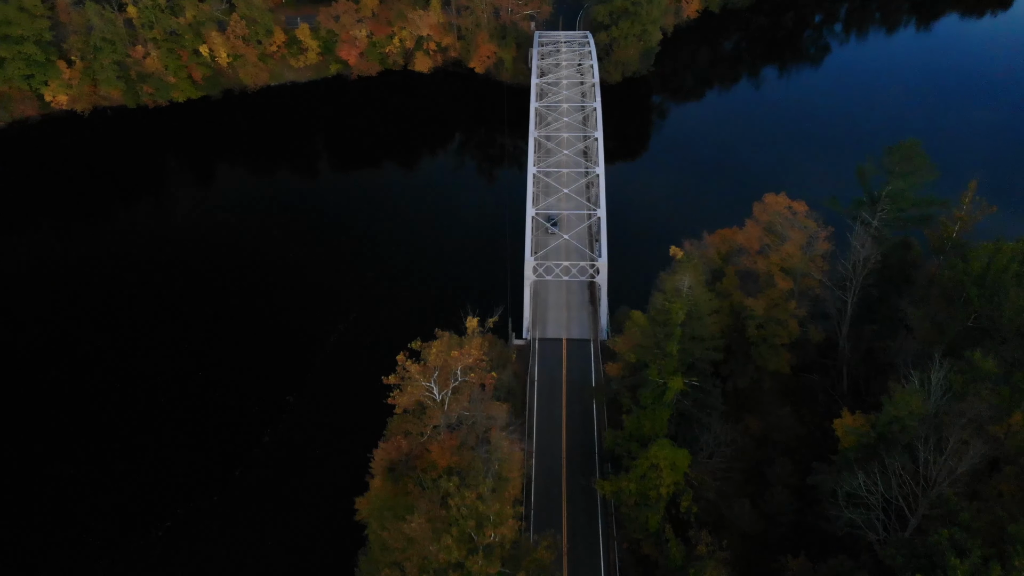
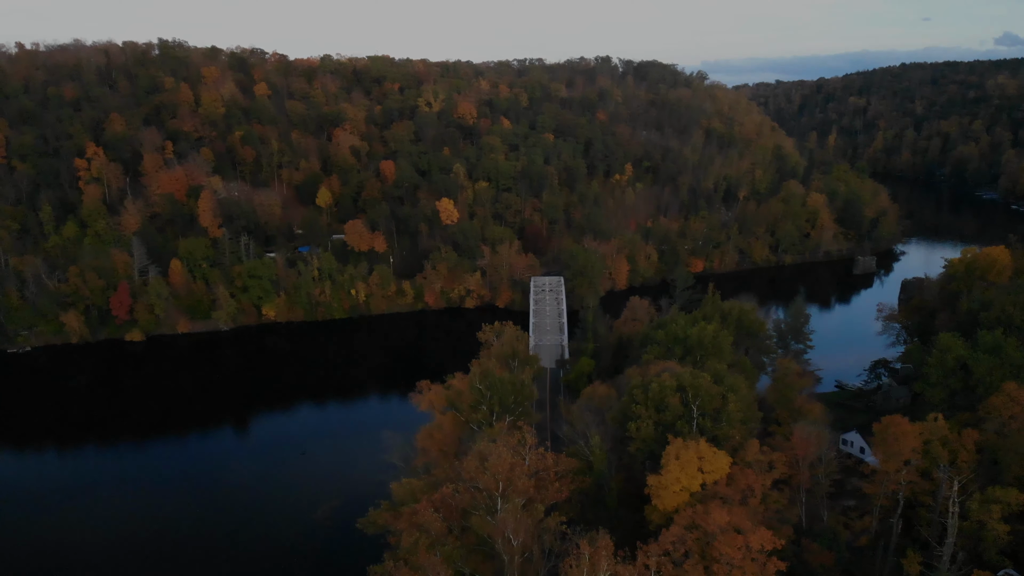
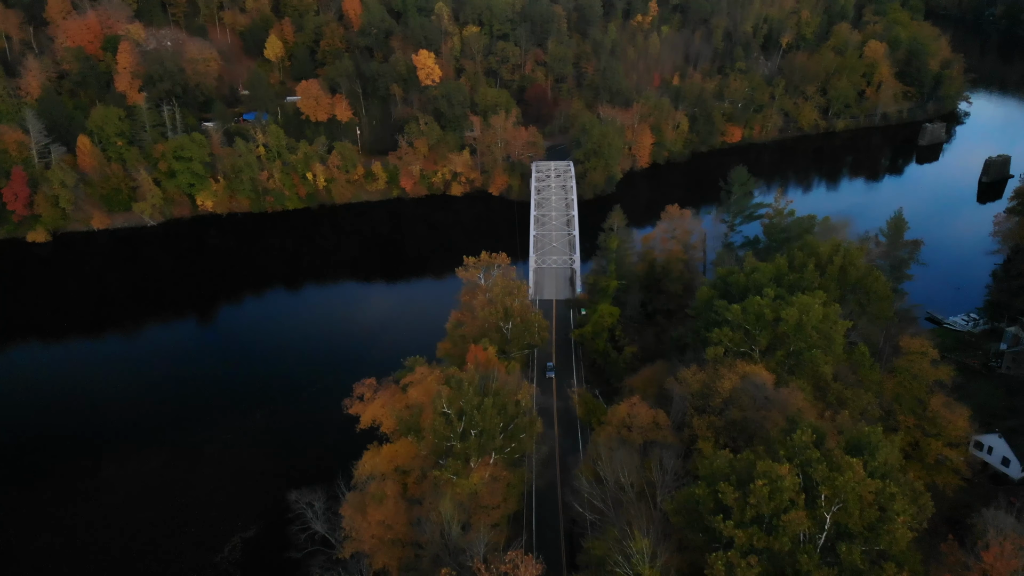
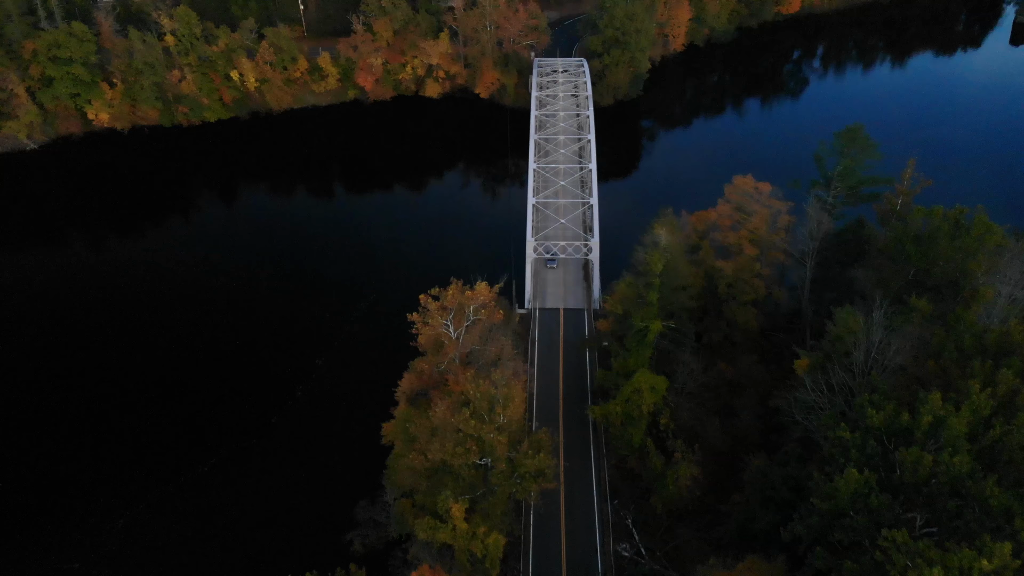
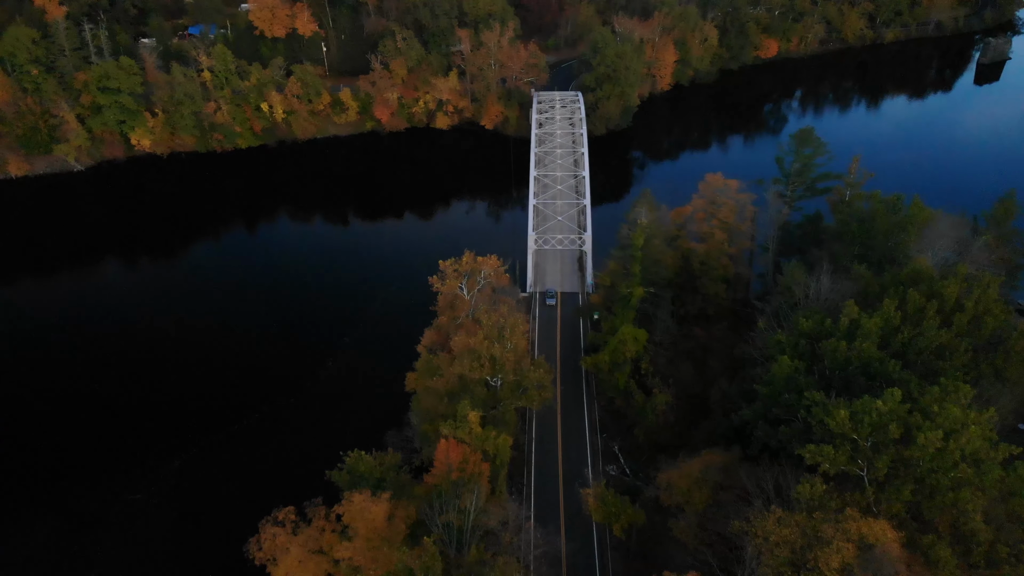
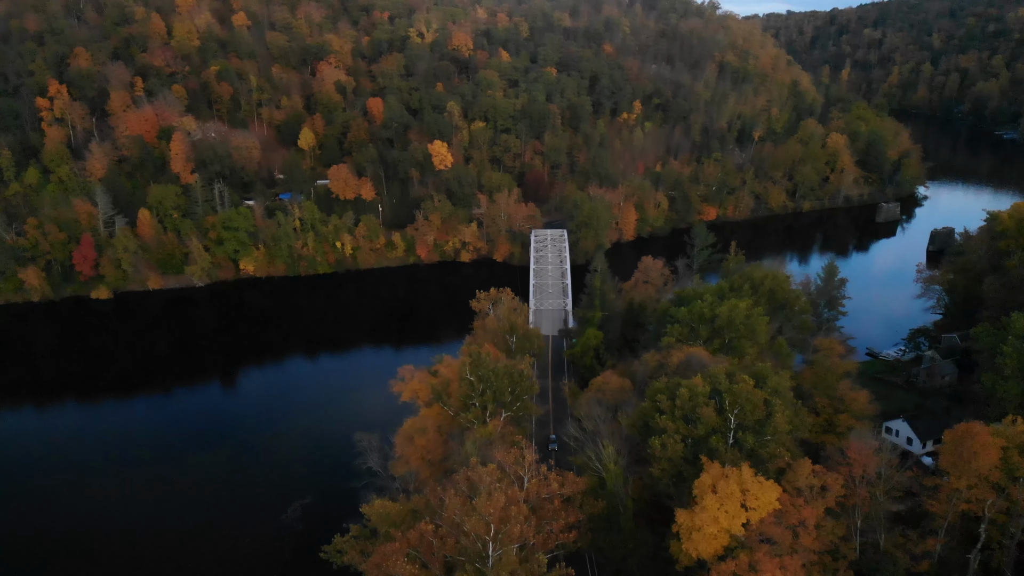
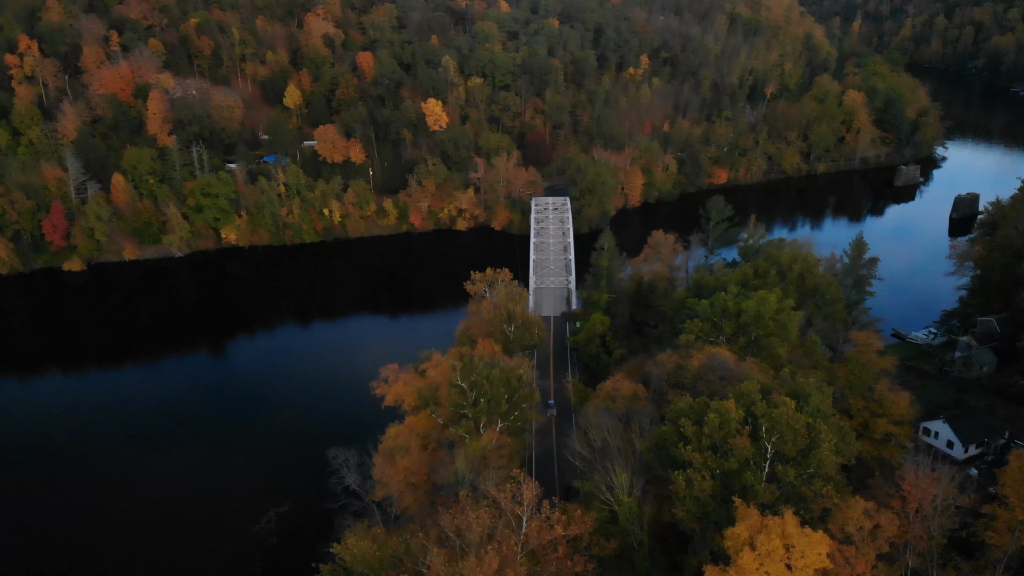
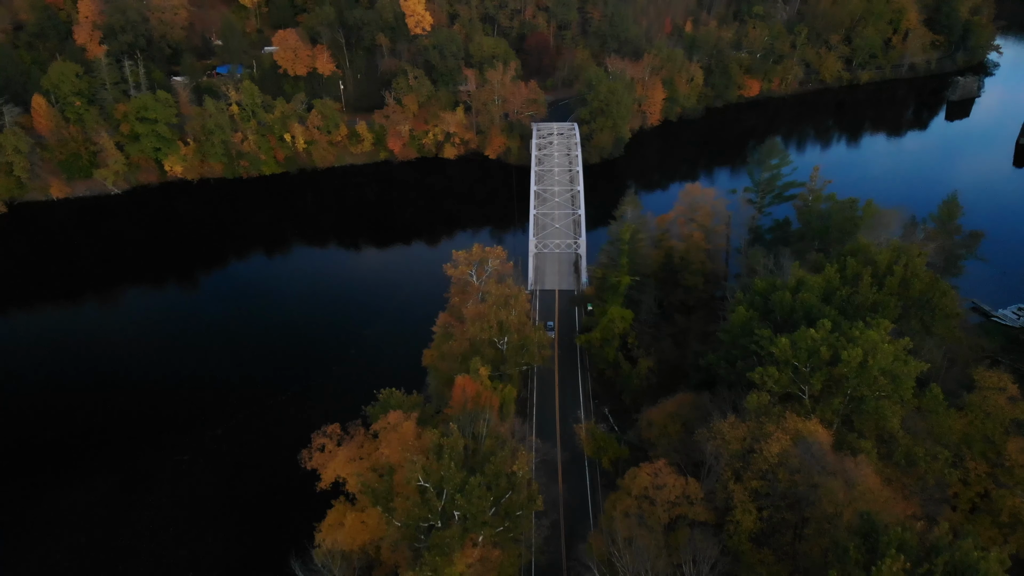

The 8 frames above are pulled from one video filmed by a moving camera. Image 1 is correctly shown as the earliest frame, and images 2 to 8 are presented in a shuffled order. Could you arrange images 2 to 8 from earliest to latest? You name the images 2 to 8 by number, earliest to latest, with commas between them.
4, 5, 8, 3, 7, 6, 2
